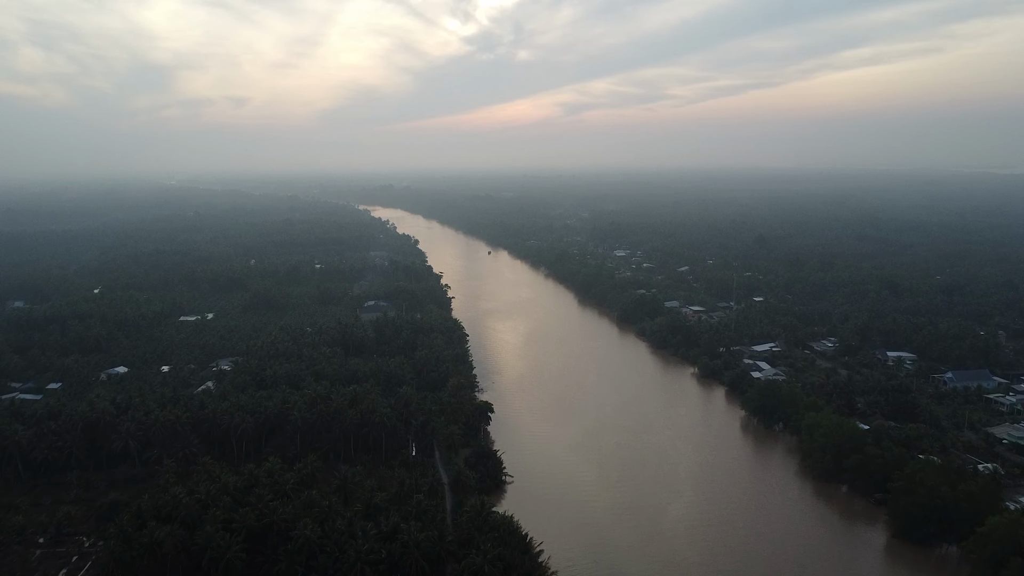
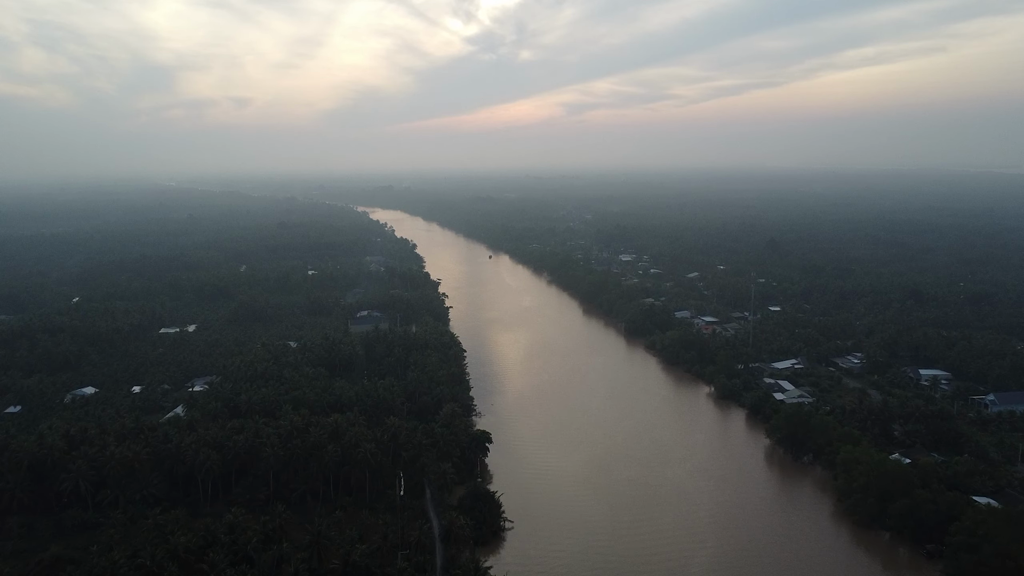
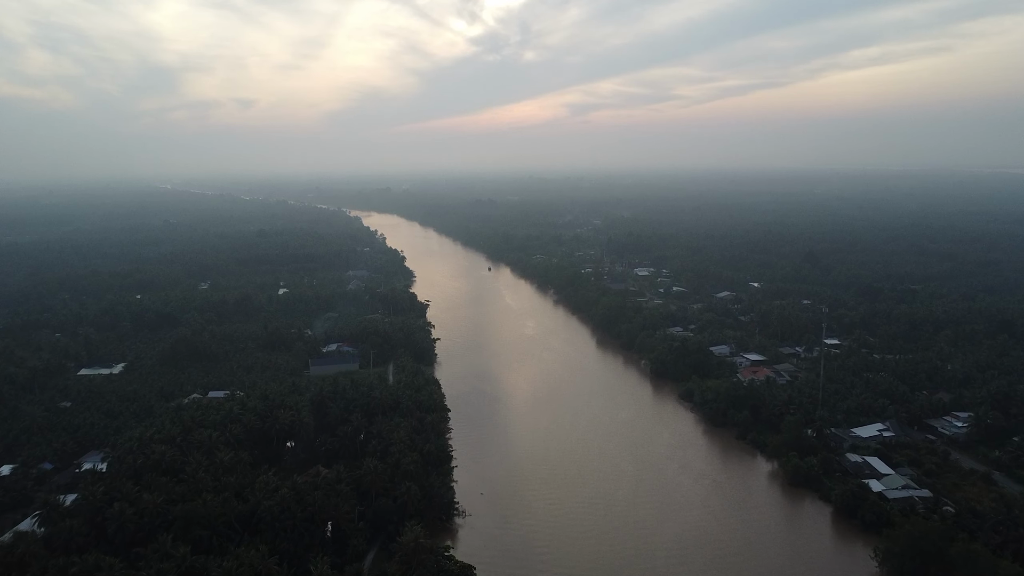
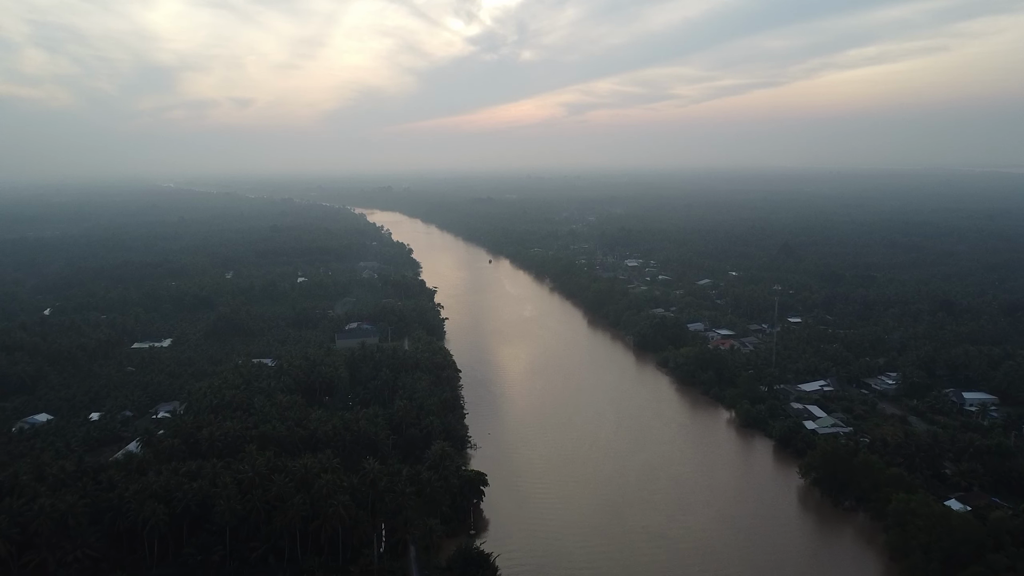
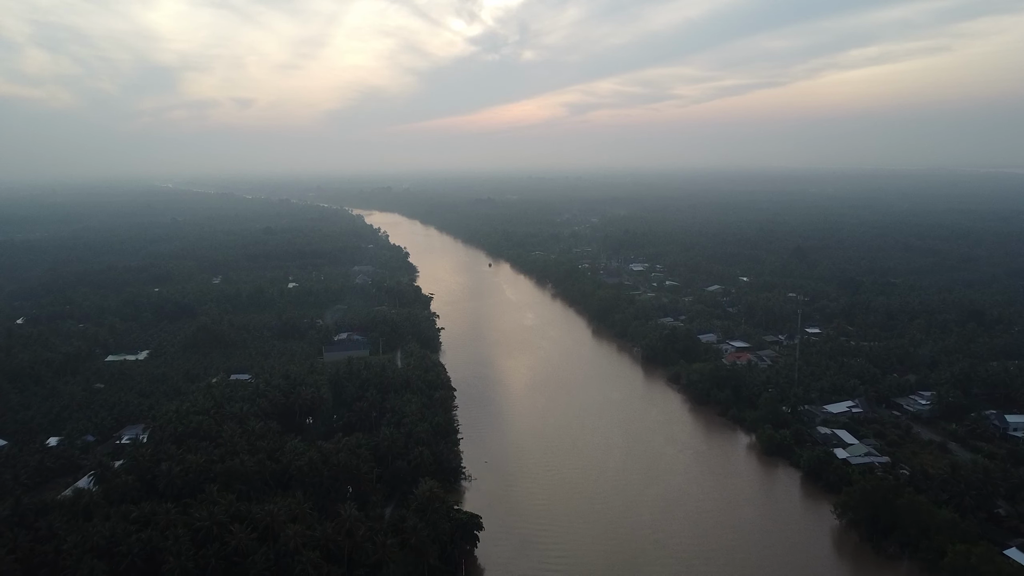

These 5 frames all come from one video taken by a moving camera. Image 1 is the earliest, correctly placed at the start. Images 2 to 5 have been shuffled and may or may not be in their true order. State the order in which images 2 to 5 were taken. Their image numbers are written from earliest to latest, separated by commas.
2, 4, 5, 3
